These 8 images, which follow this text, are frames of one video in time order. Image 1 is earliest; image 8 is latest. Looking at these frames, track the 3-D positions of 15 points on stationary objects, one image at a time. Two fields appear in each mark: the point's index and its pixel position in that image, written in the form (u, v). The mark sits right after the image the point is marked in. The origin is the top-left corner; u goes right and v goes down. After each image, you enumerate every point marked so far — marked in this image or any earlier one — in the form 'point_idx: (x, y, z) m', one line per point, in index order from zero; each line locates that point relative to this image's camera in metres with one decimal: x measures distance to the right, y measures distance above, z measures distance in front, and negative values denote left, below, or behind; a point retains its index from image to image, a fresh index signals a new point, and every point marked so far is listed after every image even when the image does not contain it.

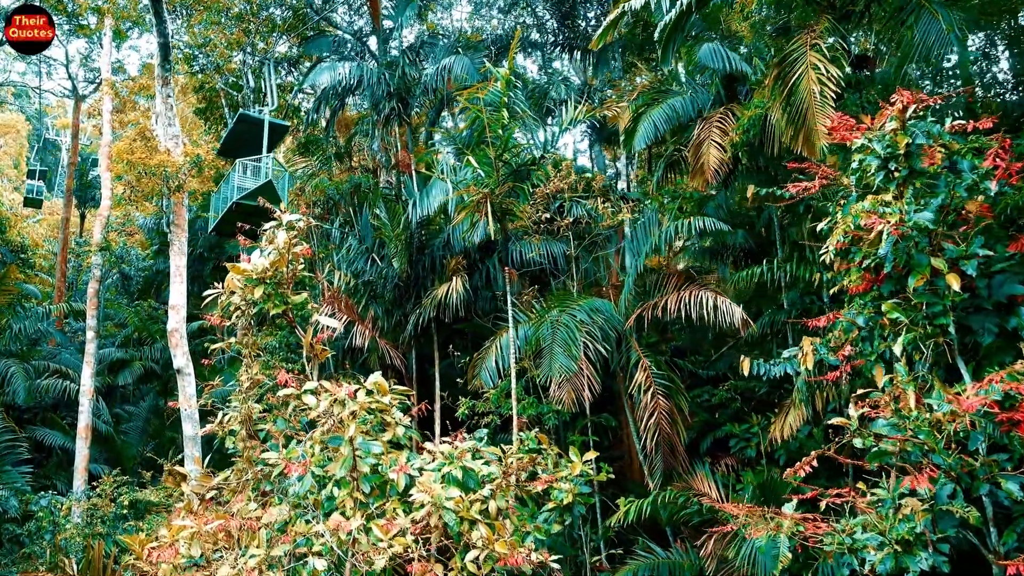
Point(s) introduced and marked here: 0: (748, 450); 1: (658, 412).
0: (+2.0, -1.4, +7.2) m
1: (+1.1, -1.0, +6.6) m
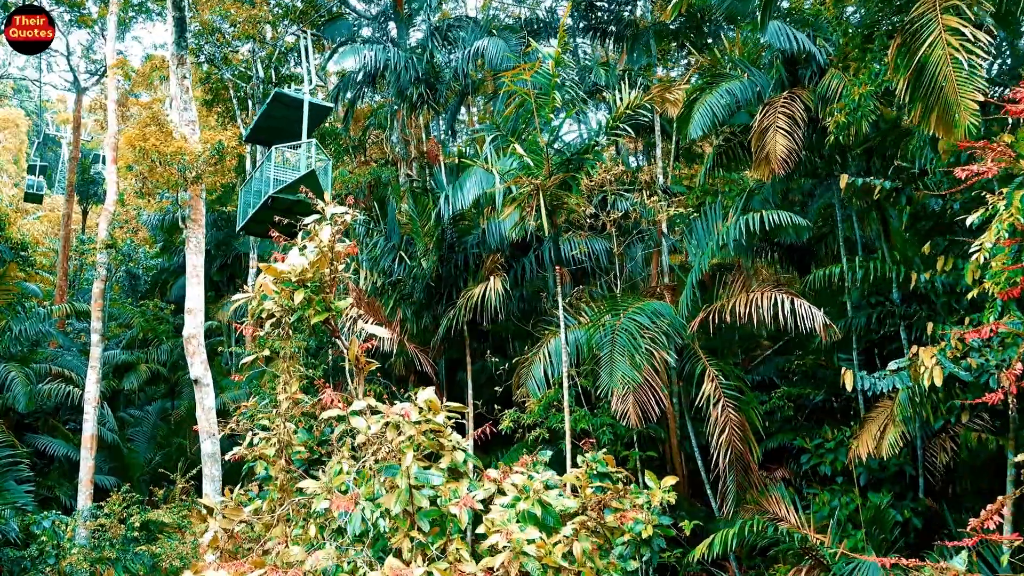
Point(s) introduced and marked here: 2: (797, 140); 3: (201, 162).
0: (+2.4, -1.4, +6.6) m
1: (+1.5, -1.0, +6.0) m
2: (+2.3, +1.2, +6.9) m
3: (-2.7, +1.1, +7.4) m
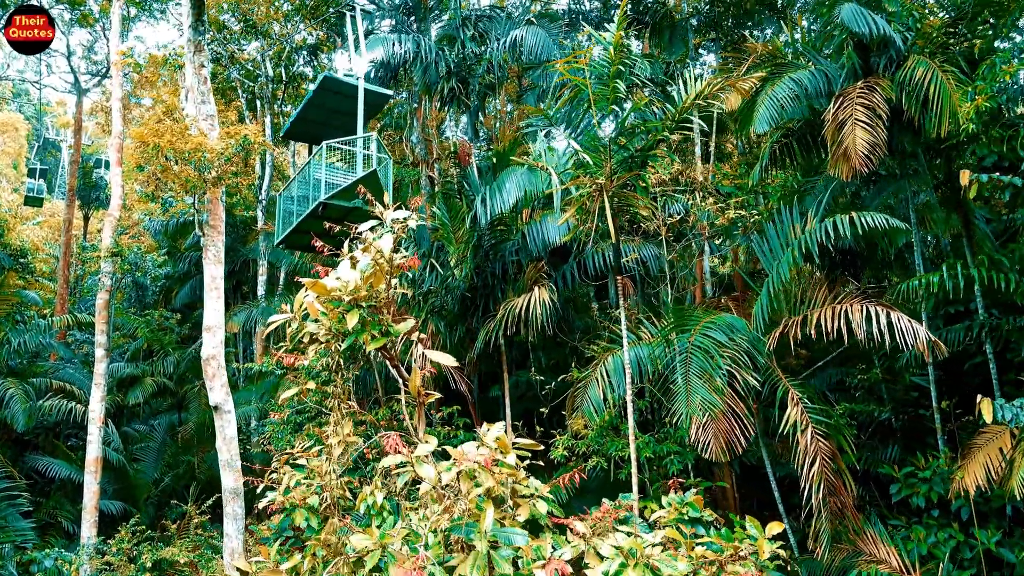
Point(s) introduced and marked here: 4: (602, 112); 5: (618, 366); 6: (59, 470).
0: (+2.8, -1.5, +5.9) m
1: (+1.9, -1.1, +5.3) m
2: (+2.7, +1.1, +6.2) m
3: (-2.3, +1.0, +6.8) m
4: (+0.6, +1.2, +5.8) m
5: (+0.8, -0.5, +6.0) m
6: (-5.5, -2.2, +10.3) m
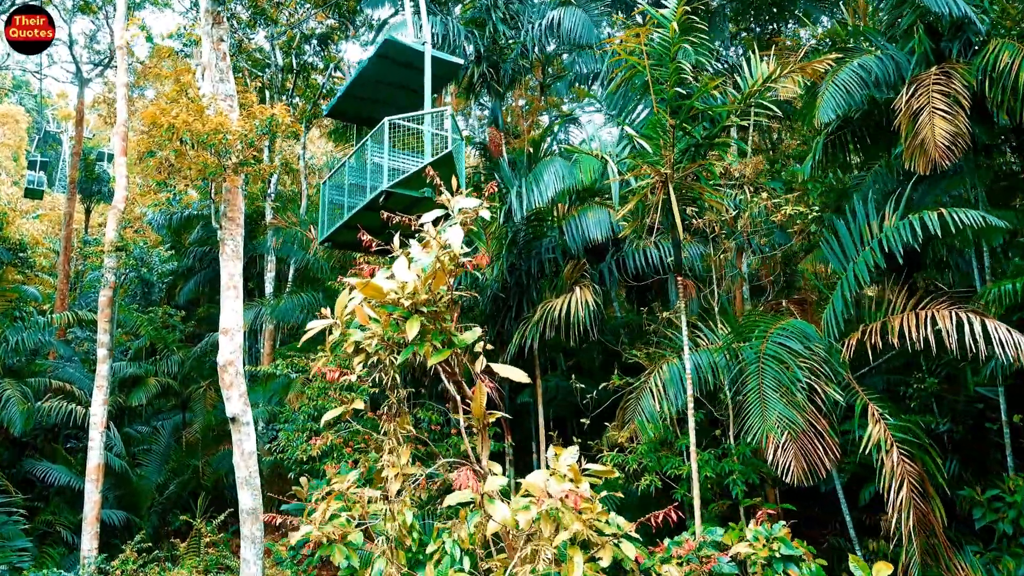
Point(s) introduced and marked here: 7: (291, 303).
0: (+3.1, -1.5, +5.3) m
1: (+2.2, -1.1, +4.7) m
2: (+3.0, +1.1, +5.6) m
3: (-2.0, +1.1, +6.2) m
4: (+0.9, +1.2, +5.3) m
5: (+1.1, -0.6, +5.4) m
6: (-5.2, -2.2, +9.7) m
7: (-2.8, -0.2, +10.6) m
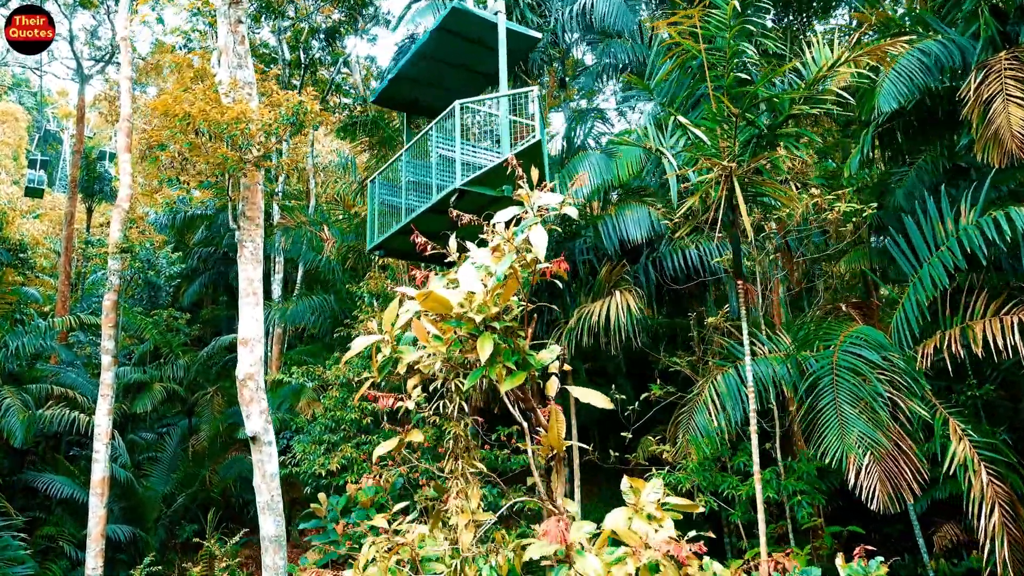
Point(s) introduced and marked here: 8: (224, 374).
0: (+3.3, -1.5, +4.9) m
1: (+2.5, -1.1, +4.3) m
2: (+3.2, +1.1, +5.2) m
3: (-1.7, +1.0, +5.8) m
4: (+1.2, +1.2, +4.8) m
5: (+1.3, -0.6, +5.0) m
6: (-5.0, -2.2, +9.3) m
7: (-2.6, -0.2, +10.2) m
8: (-4.3, -1.3, +12.5) m
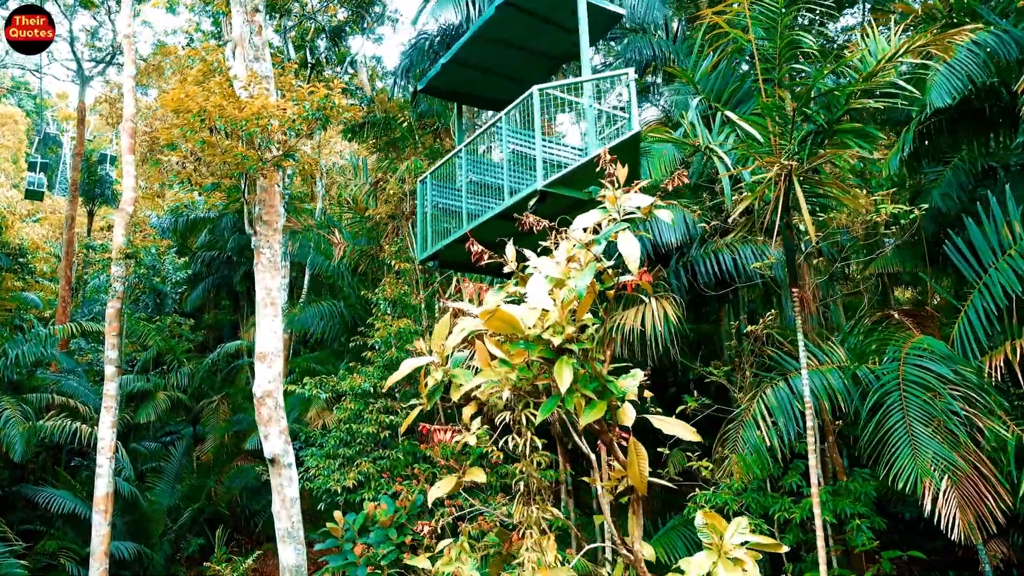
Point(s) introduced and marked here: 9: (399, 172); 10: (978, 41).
0: (+3.5, -1.5, +4.5) m
1: (+2.7, -1.1, +3.9) m
2: (+3.4, +1.0, +4.9) m
3: (-1.5, +1.0, +5.4) m
4: (+1.4, +1.1, +4.5) m
5: (+1.5, -0.6, +4.7) m
6: (-4.8, -2.3, +9.0) m
7: (-2.4, -0.3, +9.9) m
8: (-4.1, -1.3, +12.2) m
9: (-1.2, +1.2, +8.6) m
10: (+3.0, +1.6, +5.4) m
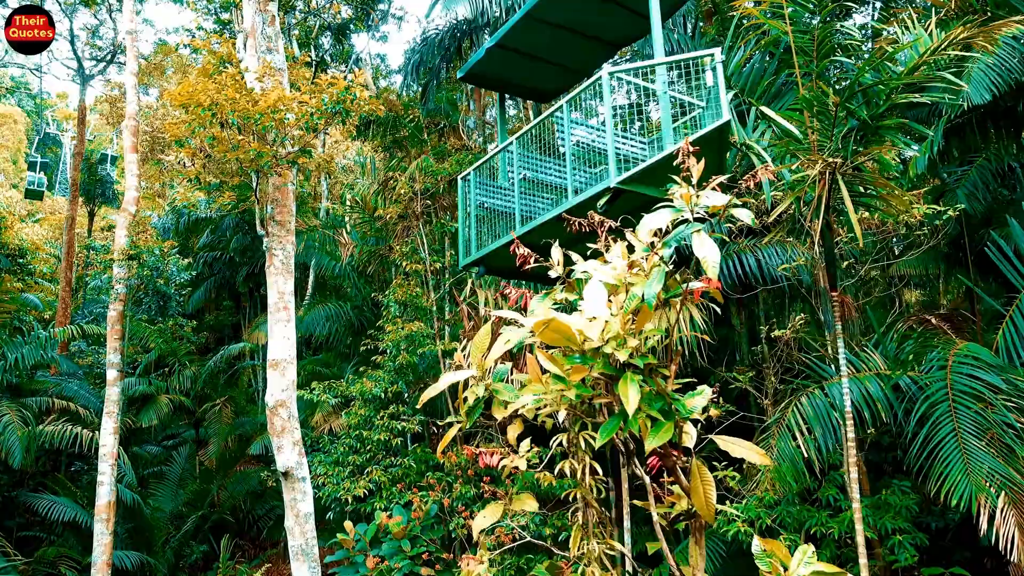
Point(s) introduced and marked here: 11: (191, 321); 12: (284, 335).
0: (+3.7, -1.6, +4.3) m
1: (+2.8, -1.2, +3.7) m
2: (+3.6, +1.0, +4.6) m
3: (-1.4, +1.0, +5.2) m
4: (+1.5, +1.1, +4.3) m
5: (+1.6, -0.6, +4.4) m
6: (-4.7, -2.3, +8.7) m
7: (-2.2, -0.3, +9.7) m
8: (-4.0, -1.4, +12.0) m
9: (-1.0, +1.2, +8.4) m
10: (+3.1, +1.6, +5.2) m
11: (-5.0, -0.5, +13.1) m
12: (-1.3, -0.2, +4.6) m
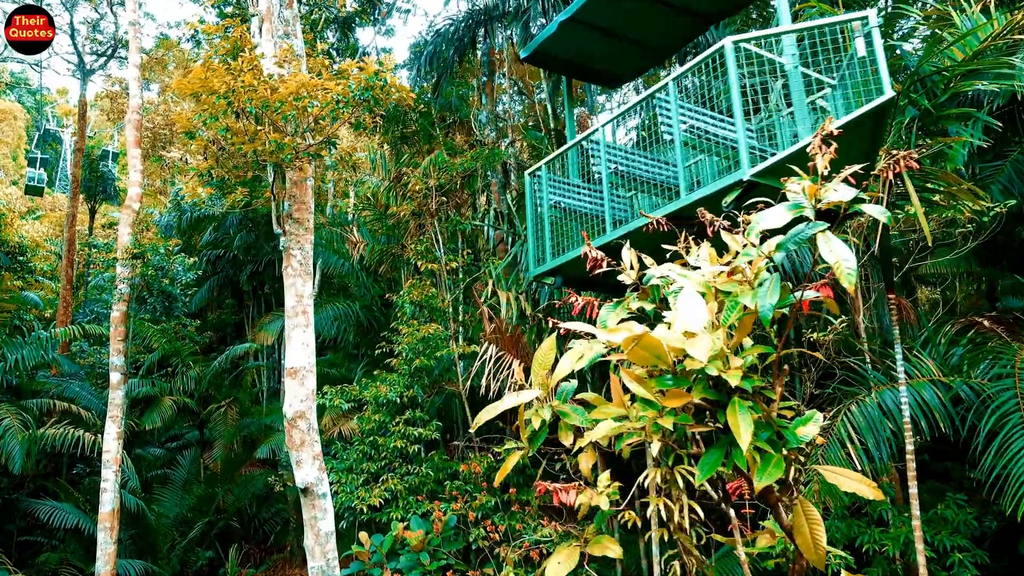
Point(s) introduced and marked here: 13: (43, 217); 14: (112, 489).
0: (+3.8, -1.6, +4.0) m
1: (+2.9, -1.2, +3.5) m
2: (+3.7, +1.0, +4.4) m
3: (-1.3, +0.9, +4.9) m
4: (+1.6, +1.1, +4.0) m
5: (+1.8, -0.7, +4.2) m
6: (-4.5, -2.3, +8.5) m
7: (-2.1, -0.3, +9.4) m
8: (-3.8, -1.4, +11.7) m
9: (-0.9, +1.2, +8.1) m
10: (+3.3, +1.5, +4.9) m
11: (-4.8, -0.5, +12.8) m
12: (-1.1, -0.2, +4.3) m
13: (-9.6, +1.4, +17.3) m
14: (-3.6, -1.8, +7.5) m
